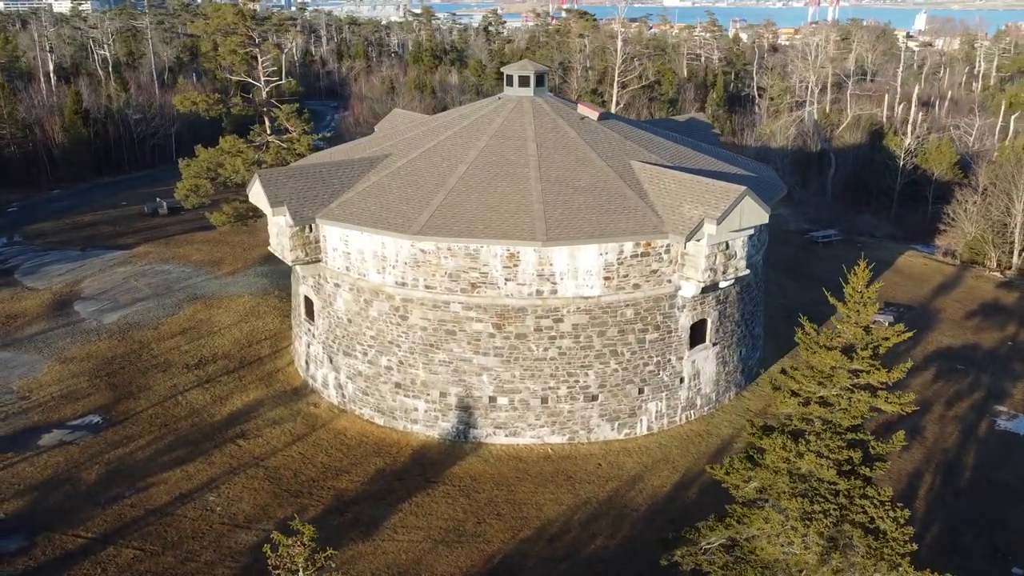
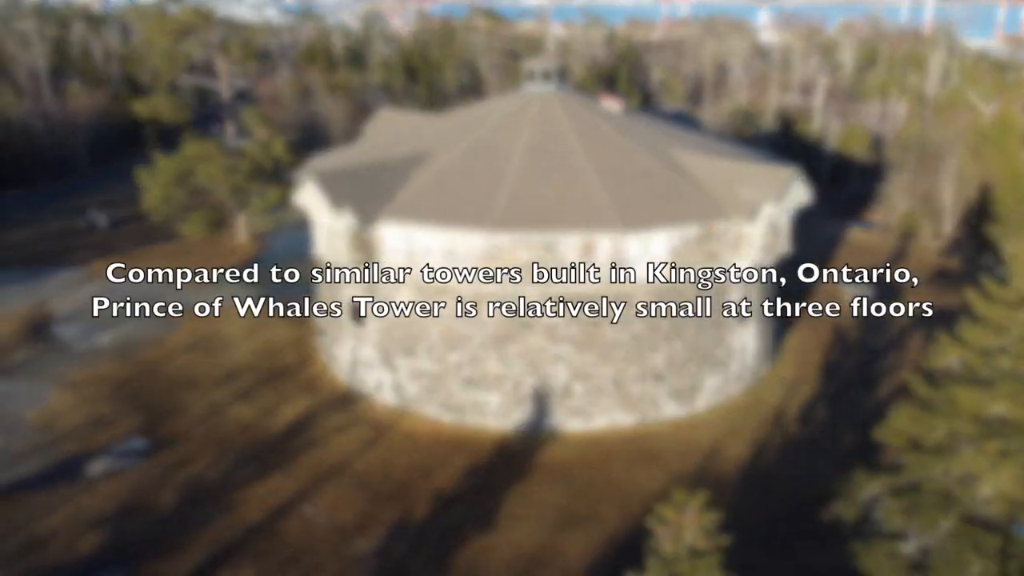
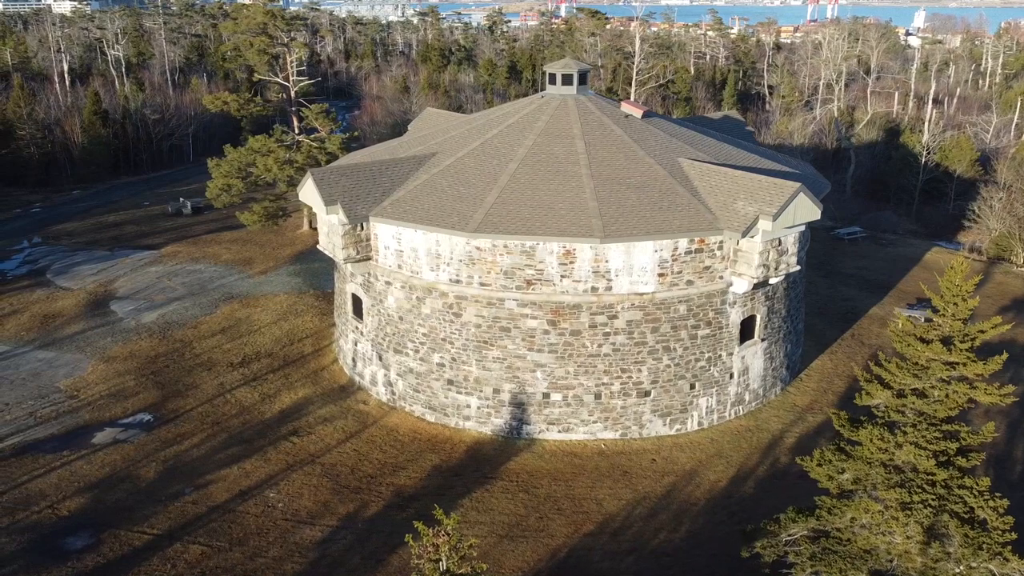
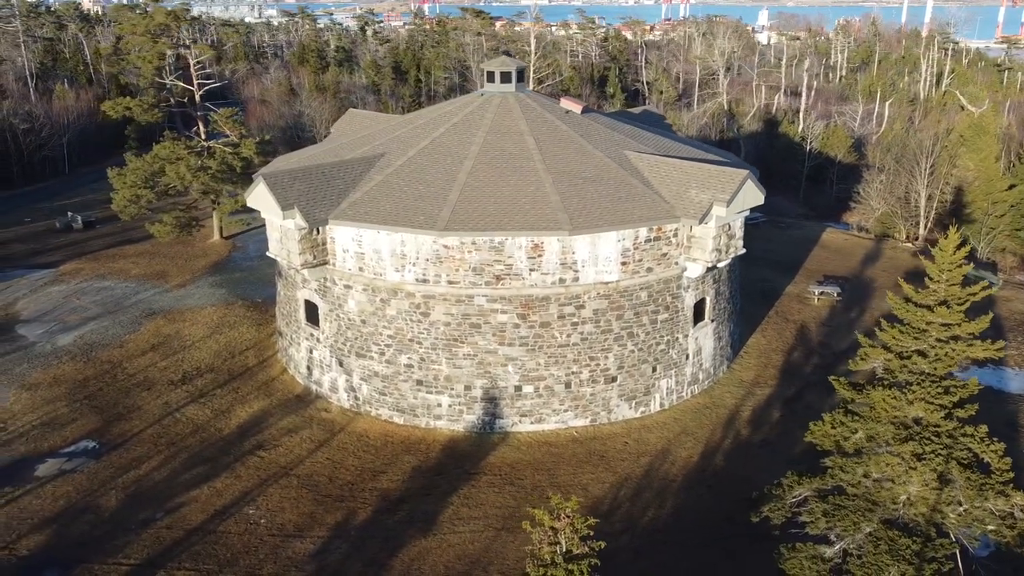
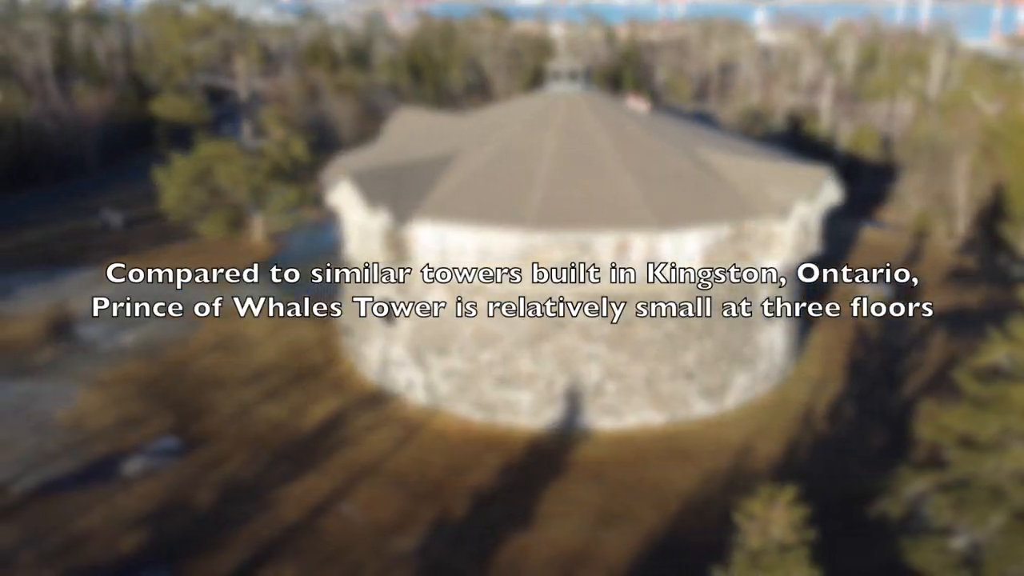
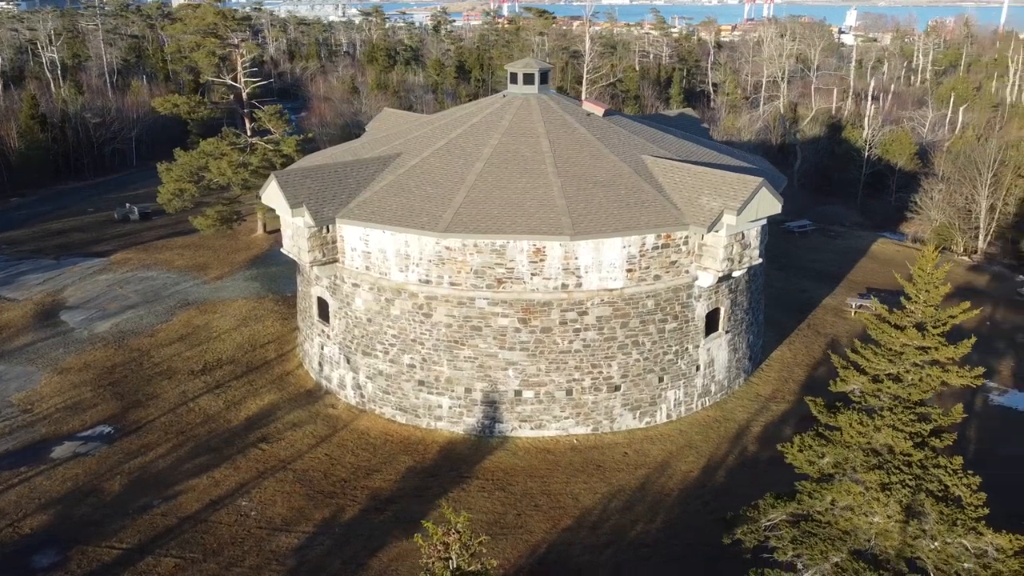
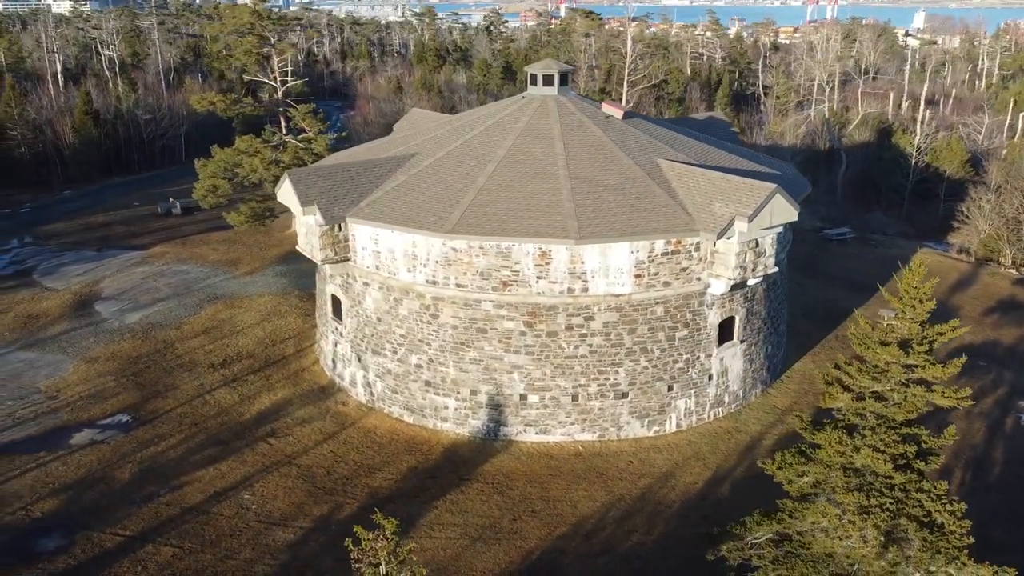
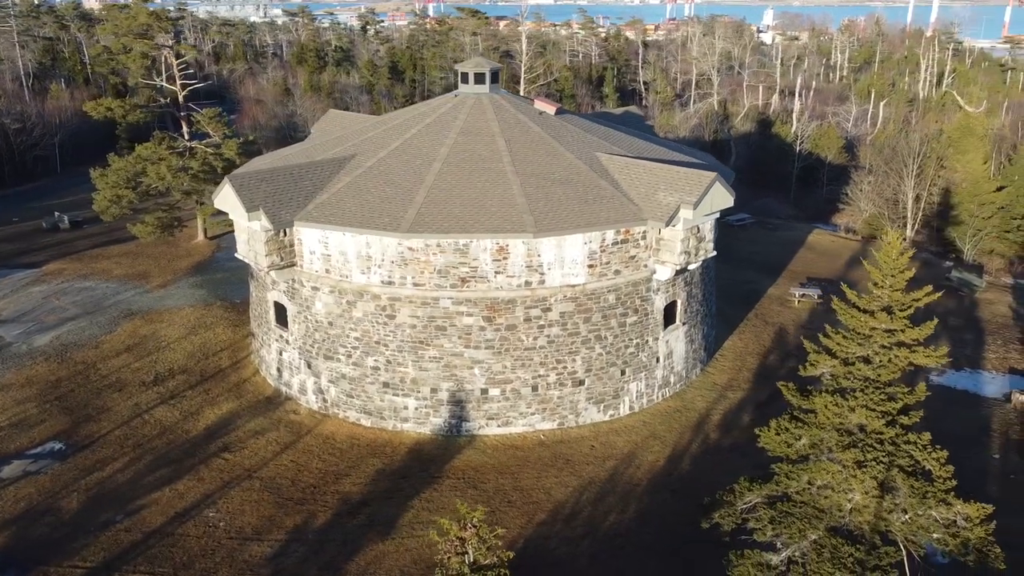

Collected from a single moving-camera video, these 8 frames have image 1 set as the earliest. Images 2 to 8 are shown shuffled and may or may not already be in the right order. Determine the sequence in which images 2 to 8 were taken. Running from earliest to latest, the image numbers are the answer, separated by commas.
7, 3, 6, 8, 4, 2, 5
